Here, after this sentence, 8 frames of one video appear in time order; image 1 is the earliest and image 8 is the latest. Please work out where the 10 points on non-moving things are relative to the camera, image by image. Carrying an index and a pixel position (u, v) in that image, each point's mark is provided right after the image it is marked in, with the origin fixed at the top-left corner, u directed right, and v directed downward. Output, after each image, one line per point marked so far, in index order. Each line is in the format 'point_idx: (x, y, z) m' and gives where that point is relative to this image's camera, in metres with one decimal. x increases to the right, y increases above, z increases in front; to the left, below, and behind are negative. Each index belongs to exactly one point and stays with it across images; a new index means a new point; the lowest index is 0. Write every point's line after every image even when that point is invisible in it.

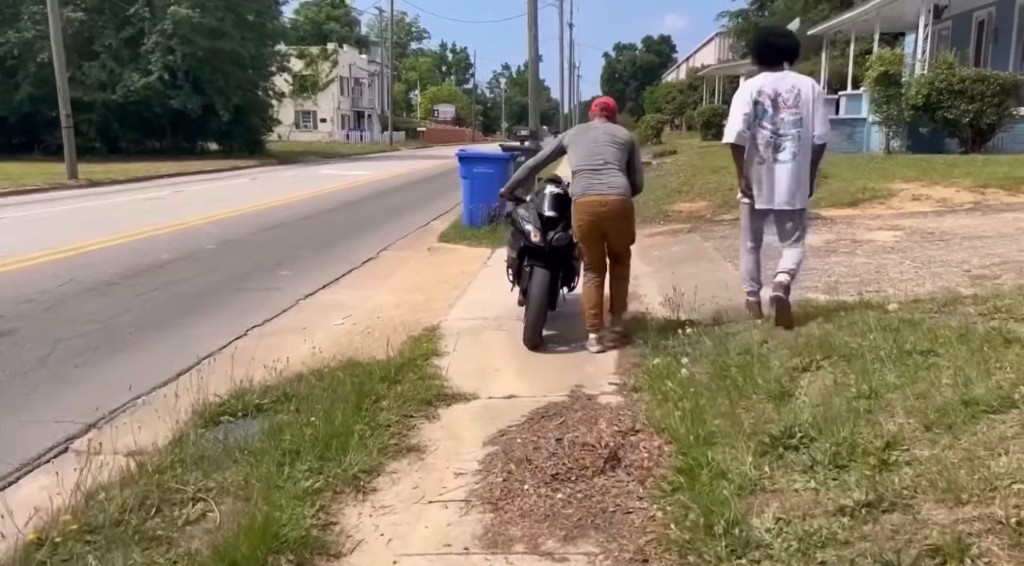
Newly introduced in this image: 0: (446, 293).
0: (-0.6, -0.1, +8.2) m
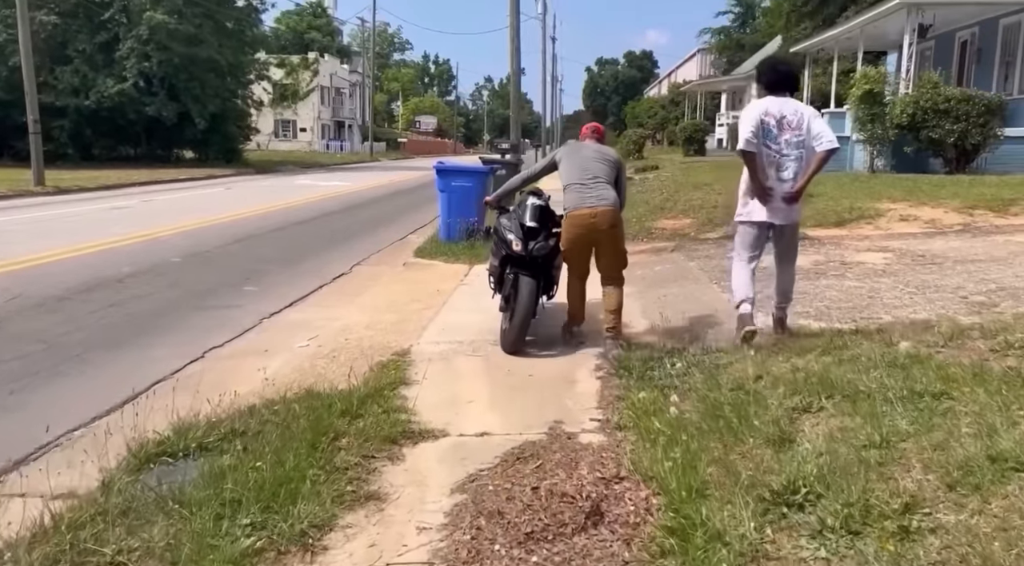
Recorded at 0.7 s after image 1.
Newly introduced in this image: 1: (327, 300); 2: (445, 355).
0: (-0.8, -0.3, +7.8) m
1: (-1.8, -0.2, +8.8) m
2: (-0.4, -0.5, +6.0) m
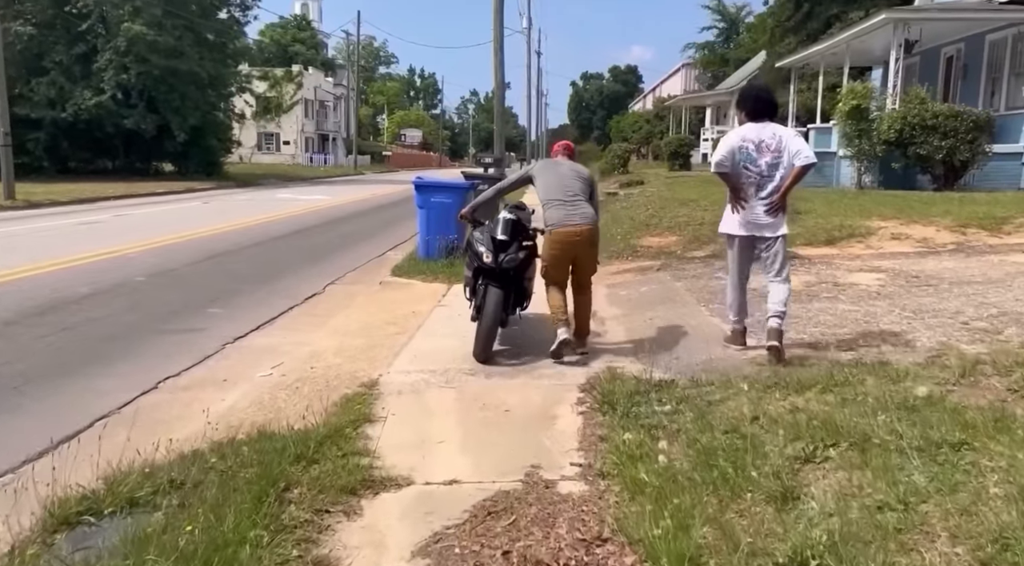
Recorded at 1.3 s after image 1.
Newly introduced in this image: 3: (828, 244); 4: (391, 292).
0: (-1.0, -0.4, +7.4) m
1: (-2.0, -0.4, +8.4) m
2: (-0.6, -0.6, +5.6) m
3: (+3.5, +0.4, +10.2) m
4: (-1.3, -0.1, +10.0) m
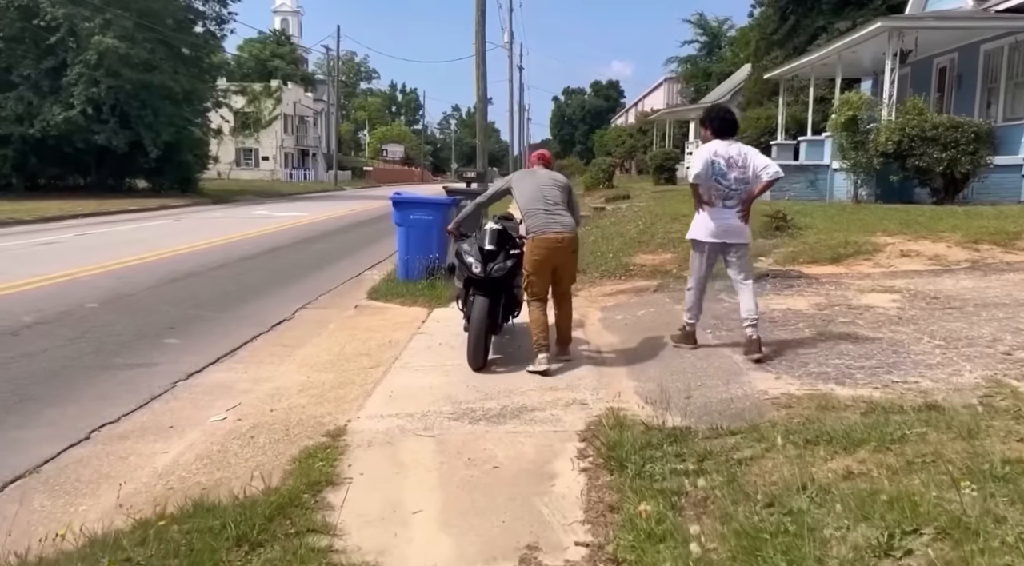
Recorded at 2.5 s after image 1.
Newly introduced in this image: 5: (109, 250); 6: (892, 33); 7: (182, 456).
0: (-1.1, -0.6, +6.7) m
1: (-2.1, -0.6, +7.6) m
2: (-0.6, -0.8, +4.8) m
3: (+3.3, +0.2, +9.5) m
4: (-1.5, -0.3, +9.2) m
5: (-6.7, +0.6, +15.2) m
6: (+6.8, +4.5, +16.5) m
7: (-1.8, -0.9, +4.9) m
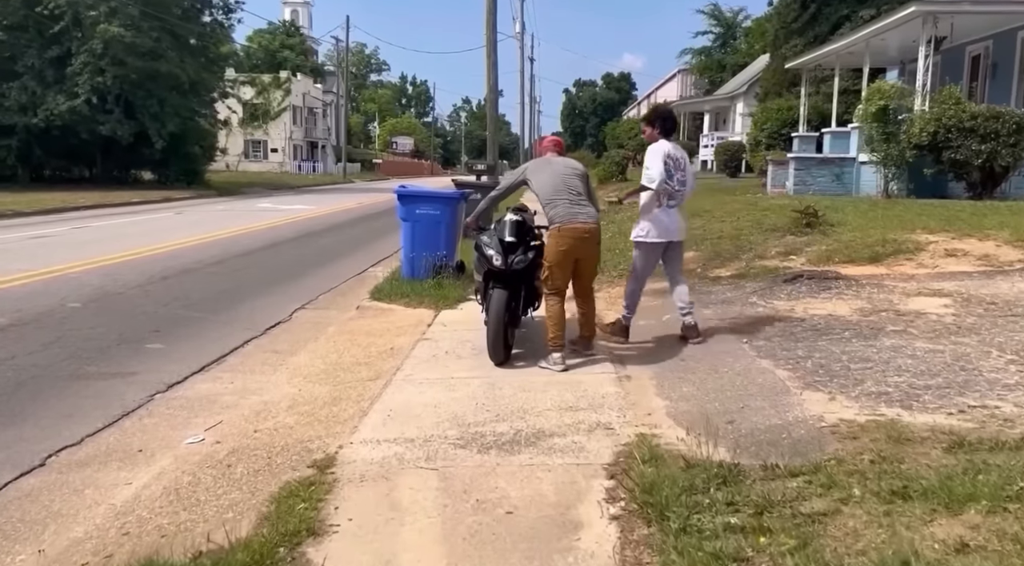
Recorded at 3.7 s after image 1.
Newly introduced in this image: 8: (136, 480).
0: (-1.0, -0.7, +6.0) m
1: (-2.0, -0.6, +7.0) m
2: (-0.6, -0.8, +4.1) m
3: (+3.5, +0.2, +8.8) m
4: (-1.3, -0.3, +8.6) m
5: (-6.5, +0.6, +14.6) m
6: (+7.0, +4.5, +15.7) m
7: (-1.7, -1.0, +4.3) m
8: (-1.8, -0.9, +4.4) m
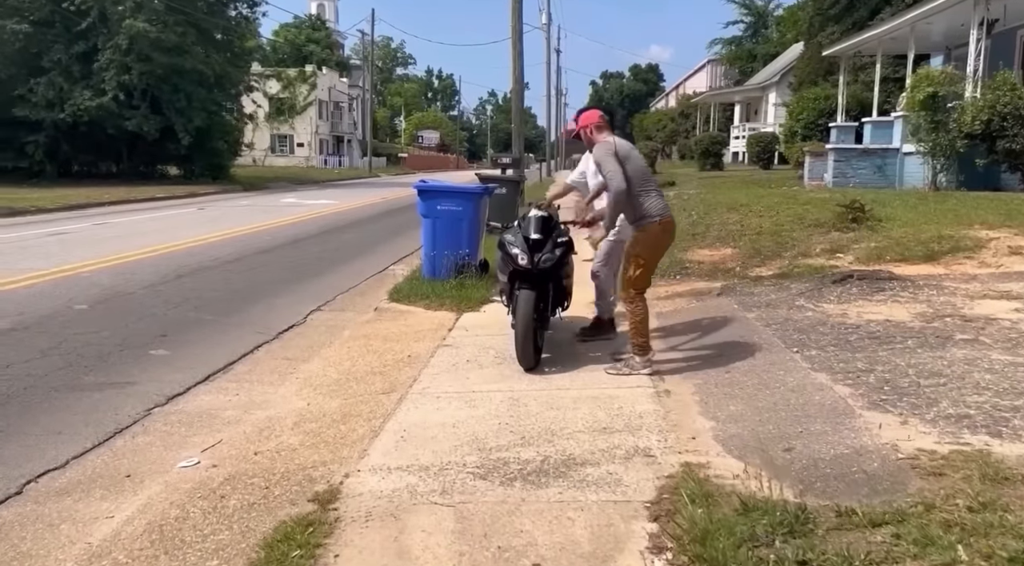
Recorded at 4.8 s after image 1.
0: (-0.8, -0.7, +5.5) m
1: (-1.8, -0.6, +6.5) m
2: (-0.5, -0.9, +3.6) m
3: (+3.7, +0.2, +8.2) m
4: (-1.1, -0.3, +8.1) m
5: (-6.1, +0.7, +14.3) m
6: (+7.4, +4.6, +14.9) m
7: (-1.6, -1.0, +3.8) m
8: (-1.7, -1.0, +3.9) m
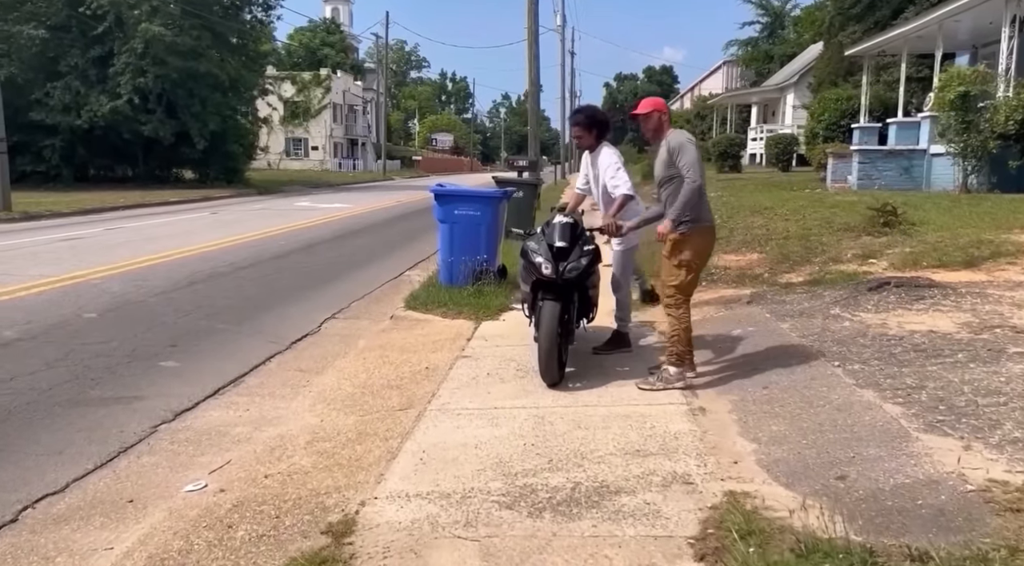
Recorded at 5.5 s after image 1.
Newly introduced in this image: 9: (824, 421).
0: (-0.7, -0.7, +5.2) m
1: (-1.6, -0.7, +6.2) m
2: (-0.3, -0.9, +3.3) m
3: (+3.9, +0.1, +7.8) m
4: (-0.9, -0.4, +7.8) m
5: (-5.8, +0.6, +14.0) m
6: (+7.7, +4.5, +14.5) m
7: (-1.5, -1.1, +3.5) m
8: (-1.6, -1.0, +3.6) m
9: (+1.5, -0.7, +4.4) m
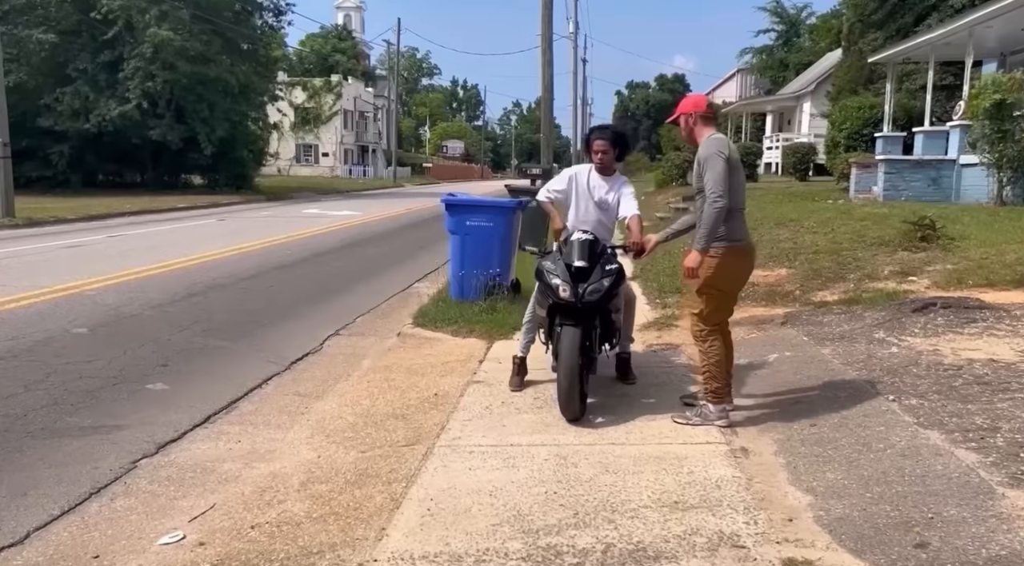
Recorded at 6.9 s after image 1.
0: (-0.6, -0.9, +4.7) m
1: (-1.5, -0.8, +5.7) m
2: (-0.3, -1.0, +2.8) m
3: (+4.0, 0.0, +7.3) m
4: (-0.8, -0.5, +7.3) m
5: (-5.6, +0.4, +13.6) m
6: (+7.9, +4.2, +13.9) m
7: (-1.4, -1.1, +3.0) m
8: (-1.5, -1.1, +3.1) m
9: (+1.6, -0.8, +3.8) m
